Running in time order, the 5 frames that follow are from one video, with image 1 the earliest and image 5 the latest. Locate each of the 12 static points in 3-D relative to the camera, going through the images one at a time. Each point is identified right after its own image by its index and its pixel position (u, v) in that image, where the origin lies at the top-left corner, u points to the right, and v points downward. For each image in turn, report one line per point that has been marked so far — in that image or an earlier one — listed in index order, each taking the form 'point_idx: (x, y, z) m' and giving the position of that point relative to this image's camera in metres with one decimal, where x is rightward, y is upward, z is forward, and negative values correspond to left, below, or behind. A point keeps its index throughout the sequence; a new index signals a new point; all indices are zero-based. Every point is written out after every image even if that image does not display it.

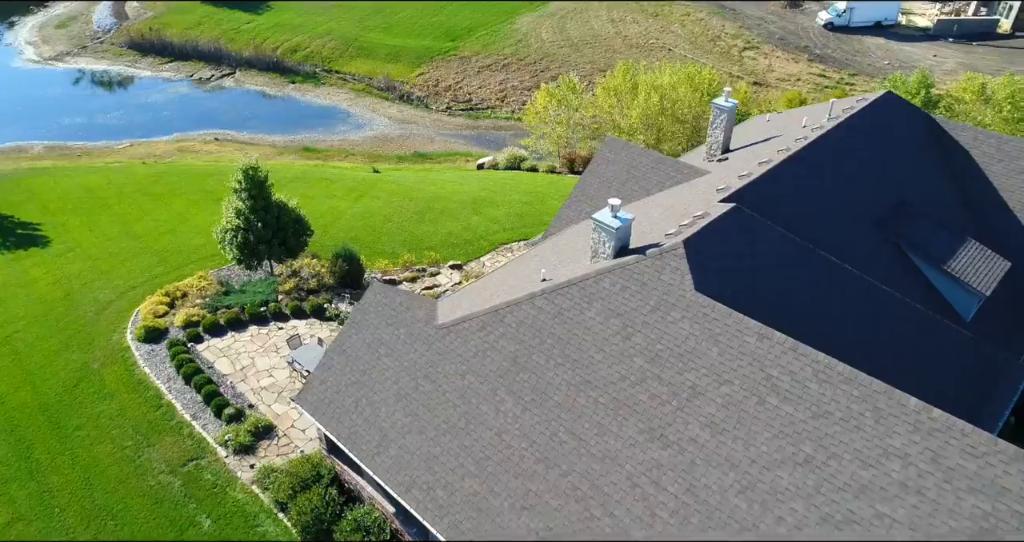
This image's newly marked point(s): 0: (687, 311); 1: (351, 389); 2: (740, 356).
0: (+3.4, -0.8, +13.9) m
1: (-3.7, -2.8, +16.8) m
2: (+4.2, -1.5, +13.1) m
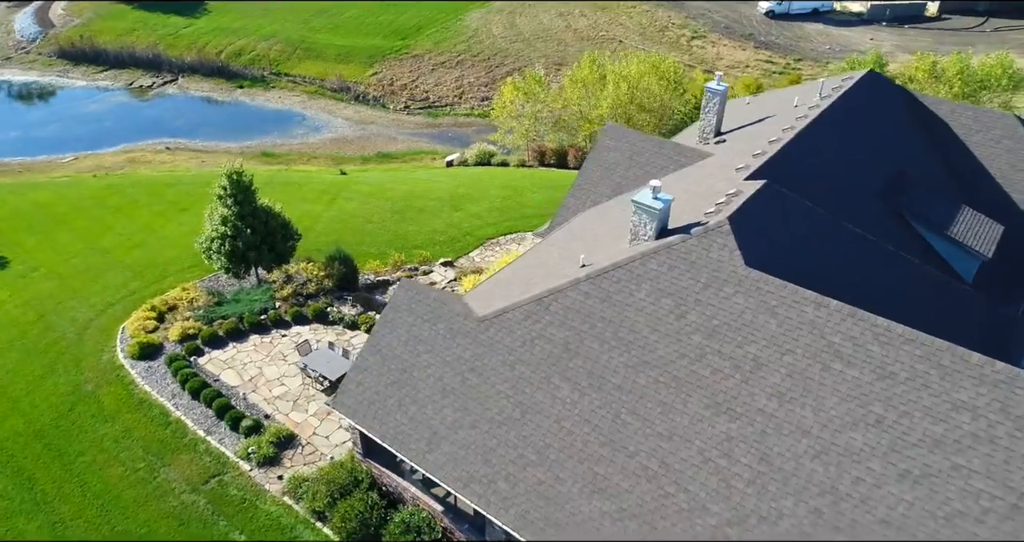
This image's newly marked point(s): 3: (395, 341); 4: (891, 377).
0: (+4.5, -0.3, +14.1) m
1: (-2.7, -2.7, +16.5) m
2: (+5.4, -1.0, +13.4) m
3: (-2.8, -1.7, +16.9) m
4: (+6.7, -1.8, +12.6) m
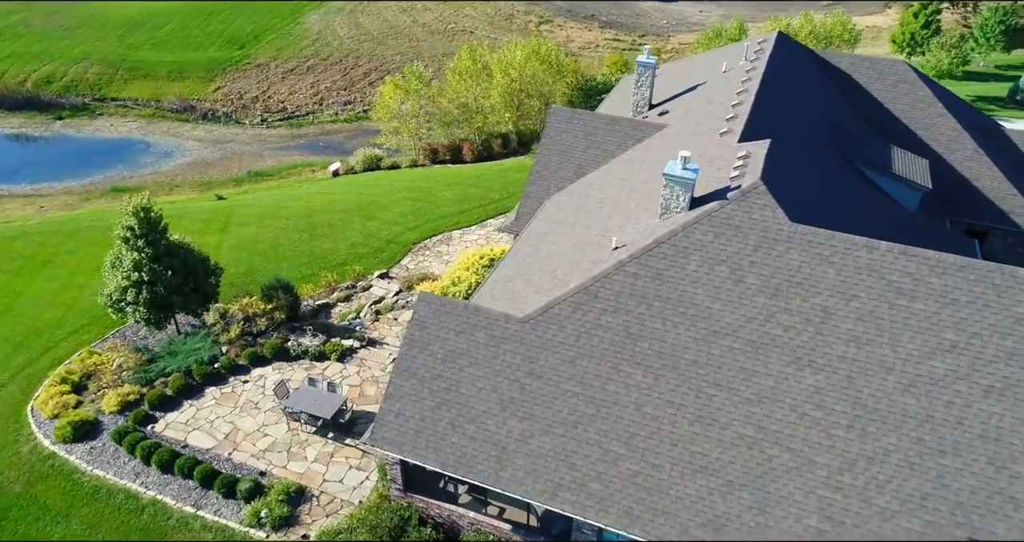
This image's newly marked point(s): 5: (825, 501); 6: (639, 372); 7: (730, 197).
0: (+5.6, +0.6, +14.4) m
1: (-1.5, -3.0, +15.1) m
2: (+6.8, 0.0, +14.0) m
3: (-1.8, -1.9, +15.5) m
4: (+8.3, -0.6, +13.4) m
5: (+5.6, -4.1, +12.9) m
6: (+2.6, -2.0, +14.4) m
7: (+4.6, +1.6, +15.2) m
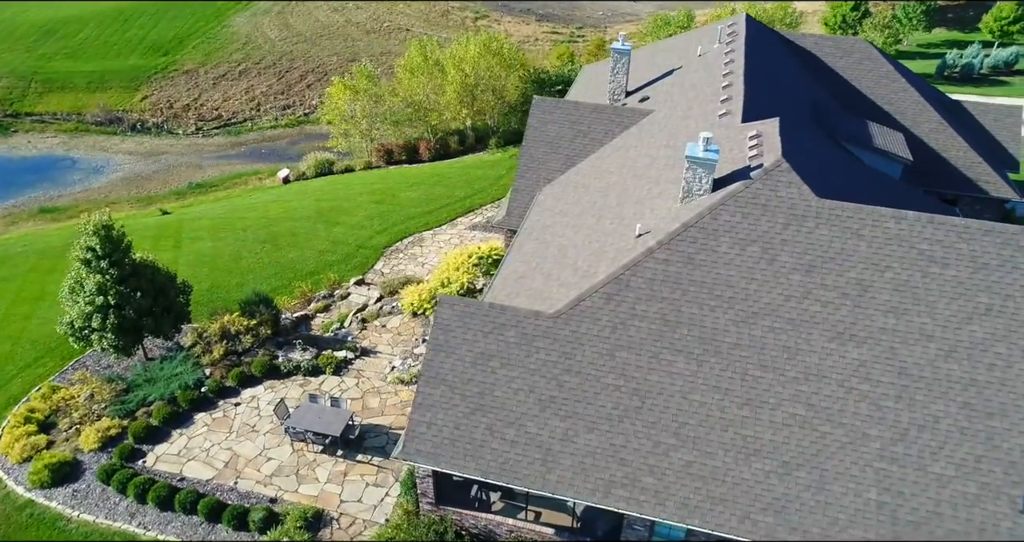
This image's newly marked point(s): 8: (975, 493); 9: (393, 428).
0: (+6.2, +1.1, +14.4) m
1: (-0.7, -2.9, +14.4) m
2: (+7.4, +0.6, +14.1) m
3: (-1.1, -1.9, +14.7) m
4: (+9.0, +0.1, +13.7) m
5: (+6.7, -3.6, +12.9) m
6: (+3.3, -1.7, +14.1) m
7: (+5.1, +2.0, +15.1) m
8: (+8.1, -3.9, +12.6) m
9: (-3.1, -4.1, +18.8) m
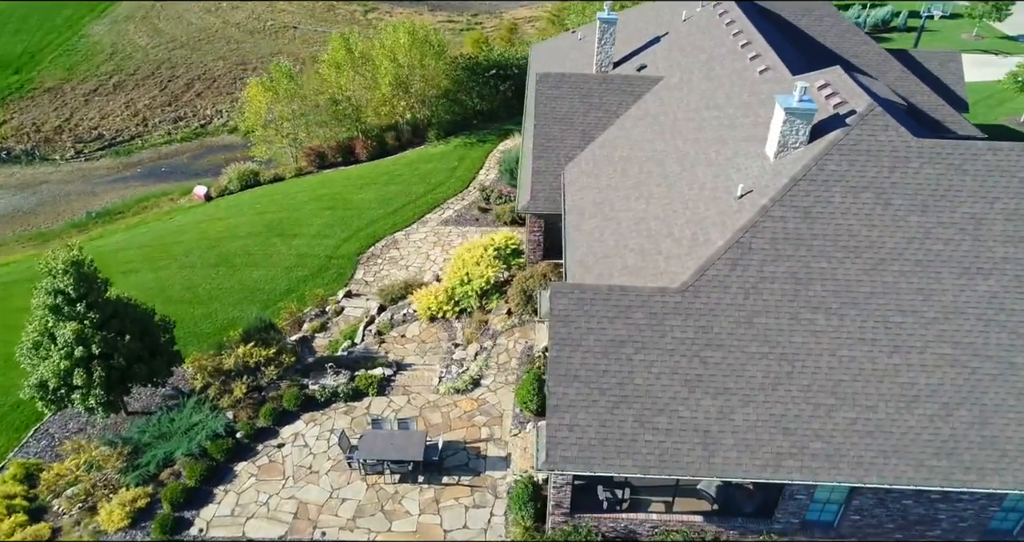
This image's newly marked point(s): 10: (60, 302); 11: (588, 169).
0: (+8.2, +2.3, +14.4) m
1: (+2.0, -2.5, +13.1) m
2: (+9.5, +1.9, +14.3) m
3: (+1.5, -1.6, +13.4) m
4: (+11.2, +1.6, +14.2) m
5: (+9.6, -2.3, +13.1) m
6: (+5.9, -0.8, +13.6) m
7: (+6.9, +3.1, +14.8) m
8: (+11.1, -2.4, +13.0) m
9: (-1.0, -4.1, +17.1) m
10: (-10.8, -0.7, +17.2) m
11: (+2.1, +2.8, +19.7) m
